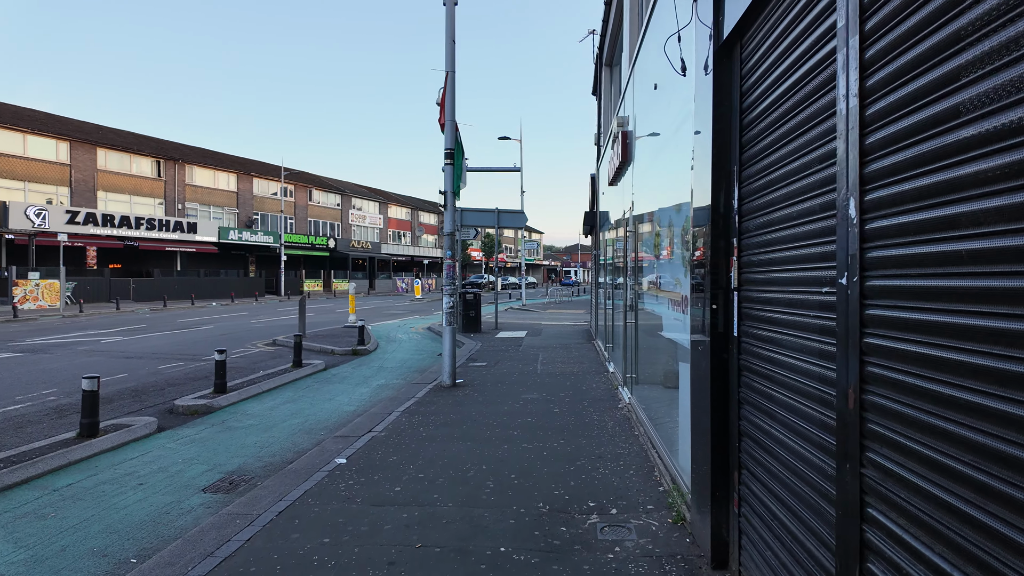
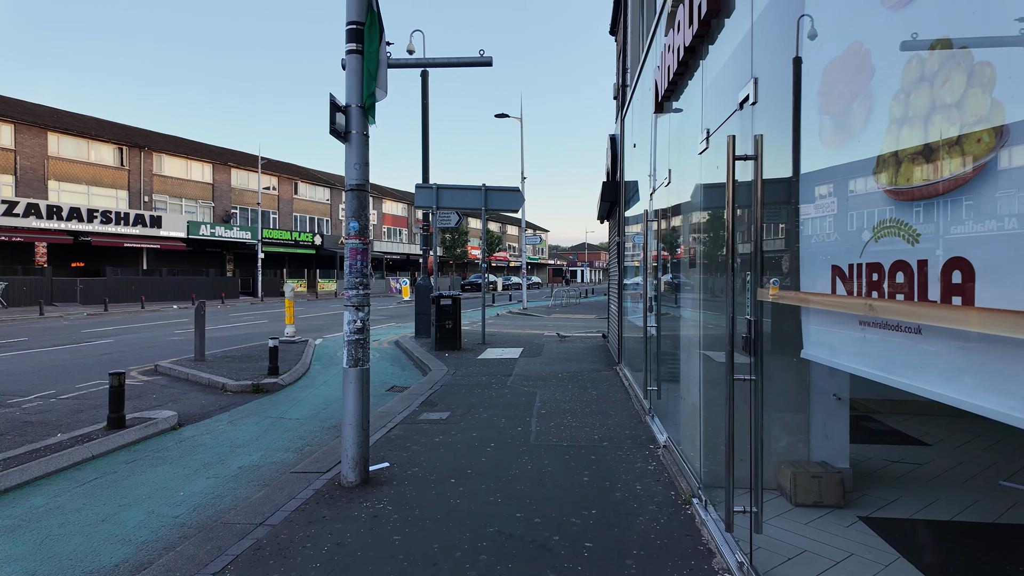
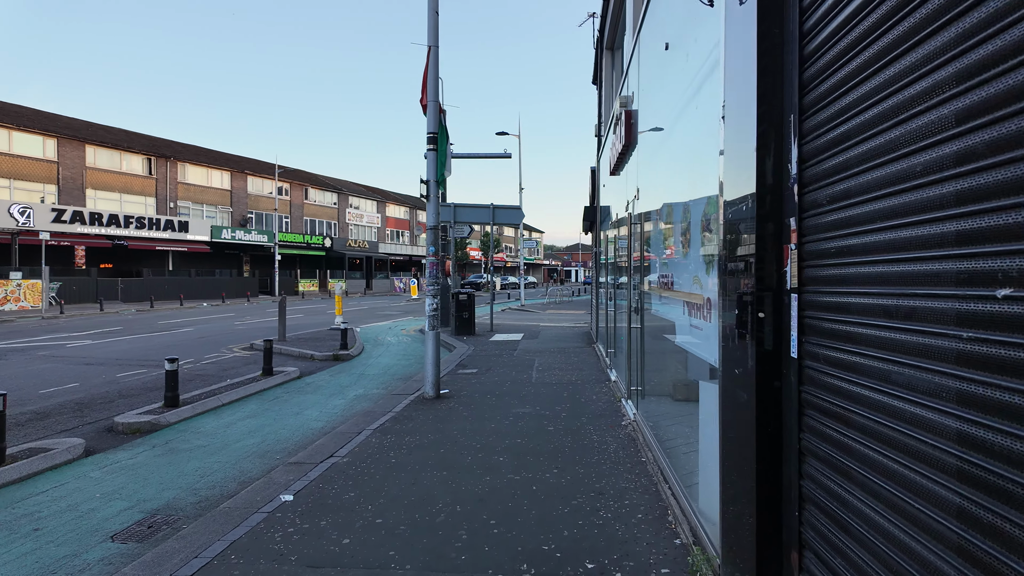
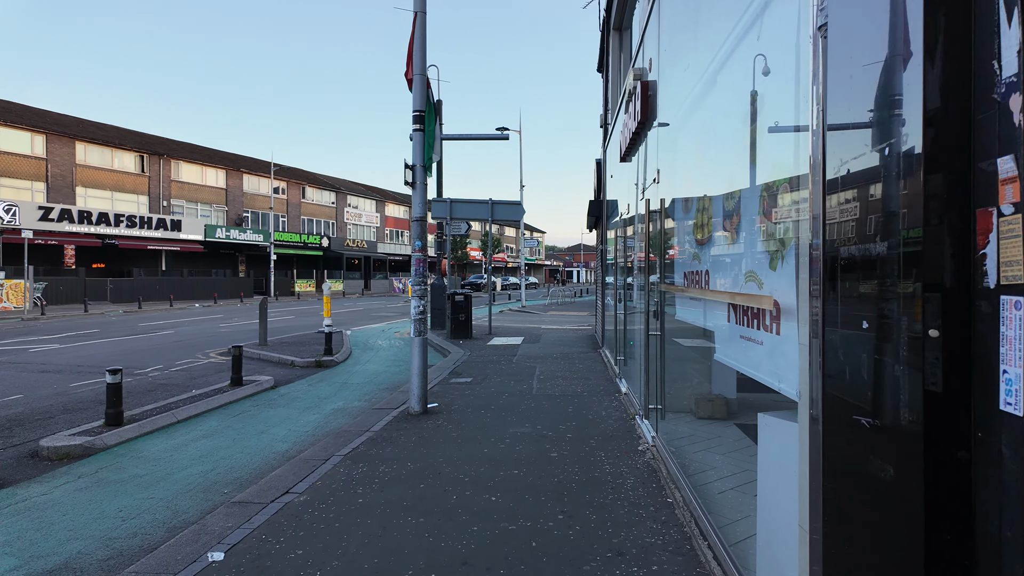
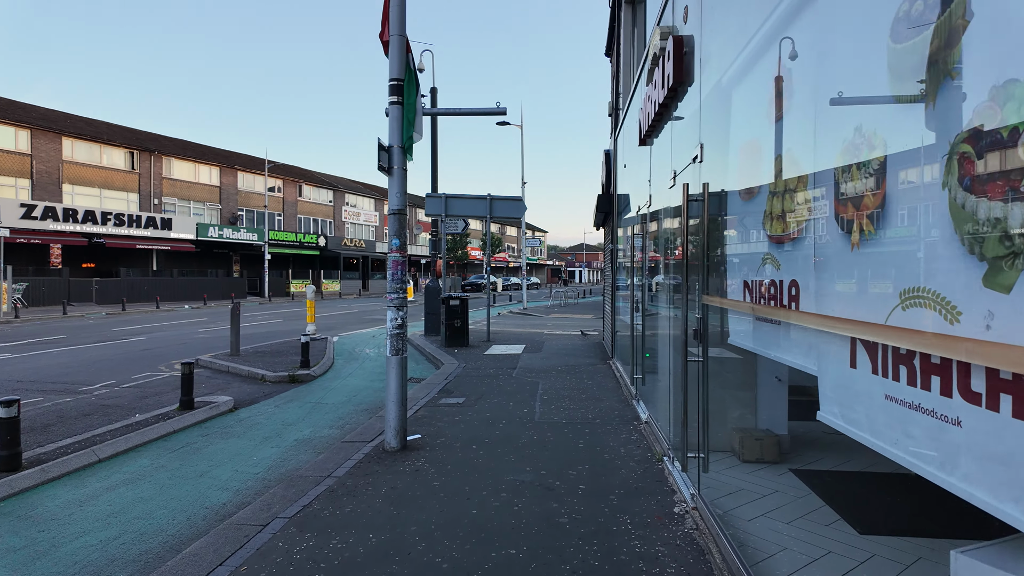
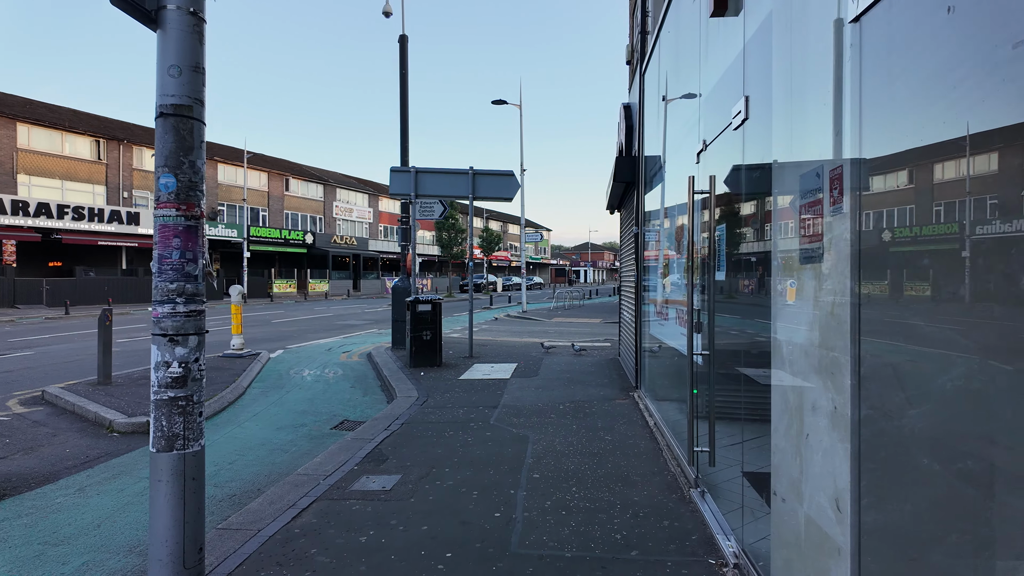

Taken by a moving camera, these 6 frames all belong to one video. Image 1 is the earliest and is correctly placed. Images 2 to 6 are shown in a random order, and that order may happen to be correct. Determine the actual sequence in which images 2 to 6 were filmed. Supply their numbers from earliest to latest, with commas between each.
3, 4, 5, 2, 6
